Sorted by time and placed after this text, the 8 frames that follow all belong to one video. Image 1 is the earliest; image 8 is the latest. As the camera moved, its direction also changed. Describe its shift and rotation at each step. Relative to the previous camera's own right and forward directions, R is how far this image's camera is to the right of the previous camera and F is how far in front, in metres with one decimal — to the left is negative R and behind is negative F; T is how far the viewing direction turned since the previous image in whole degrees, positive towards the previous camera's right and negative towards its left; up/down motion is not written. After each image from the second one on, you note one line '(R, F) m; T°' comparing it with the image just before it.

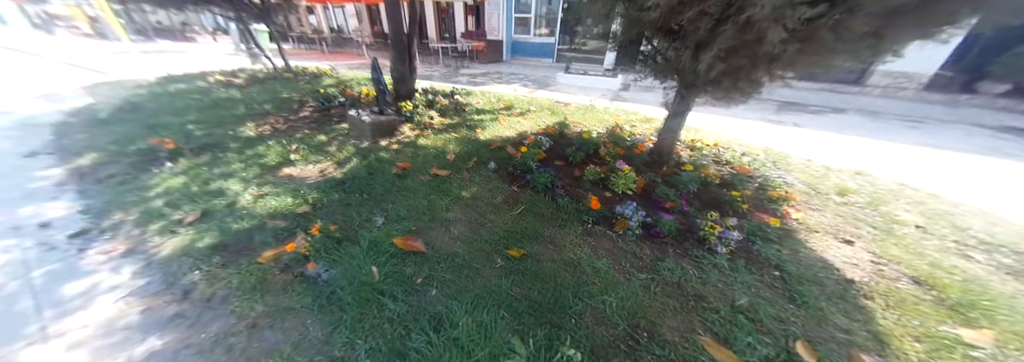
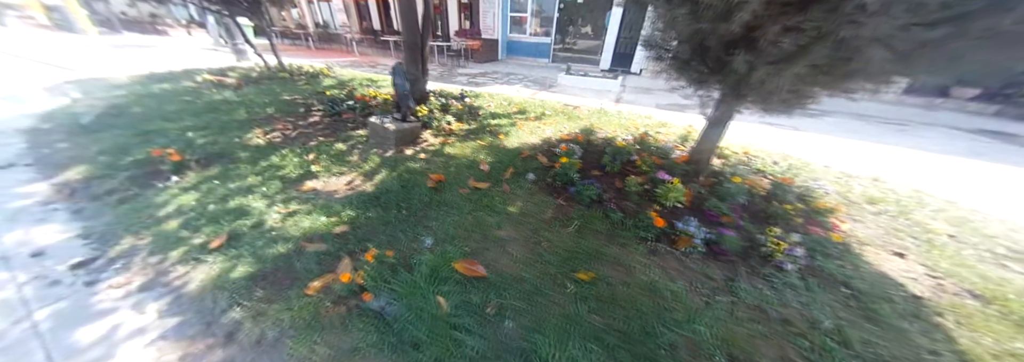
(-0.4, +0.1) m; +3°
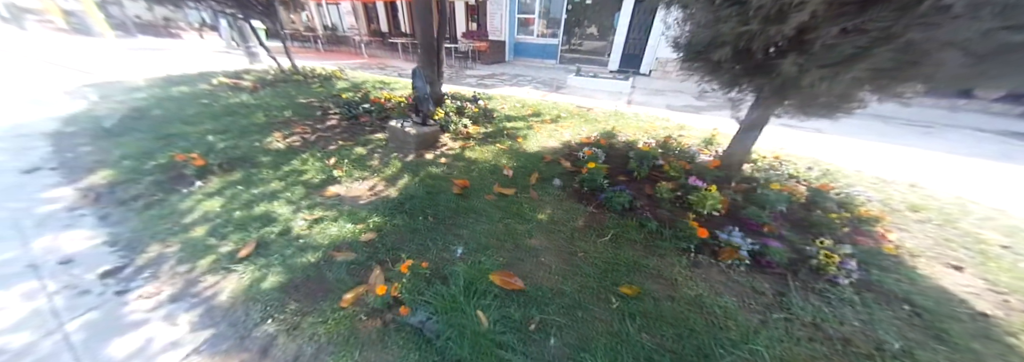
(-0.2, +0.1) m; -1°
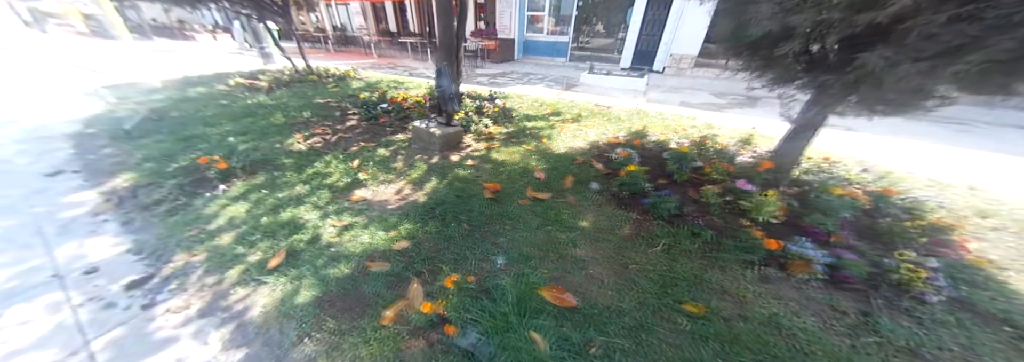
(-0.2, +0.1) m; -1°
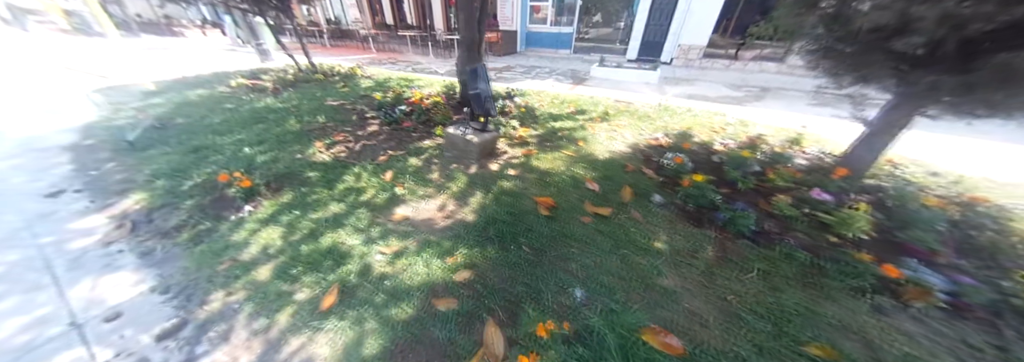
(-0.4, +0.2) m; +1°
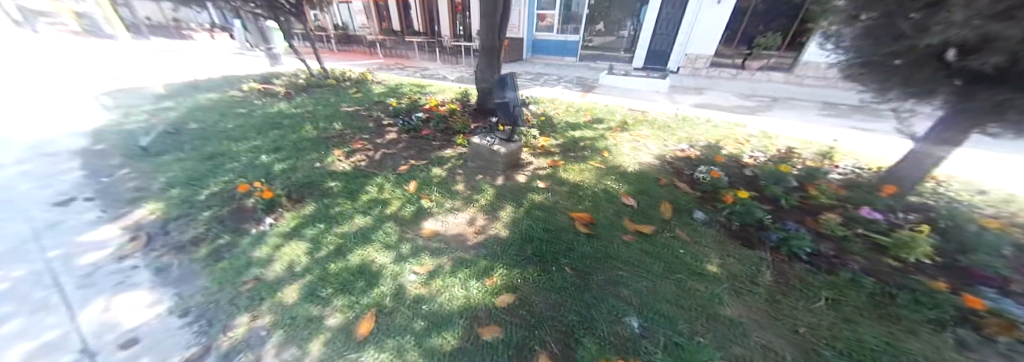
(-0.2, +0.1) m; 0°
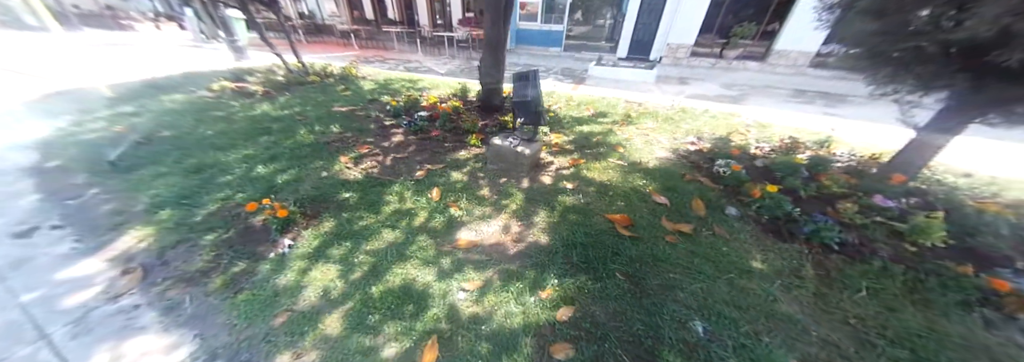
(-0.3, +0.1) m; +4°
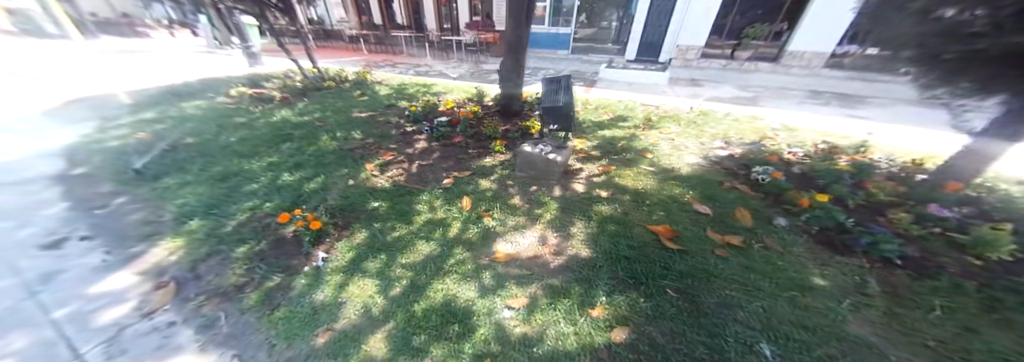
(-0.2, +0.1) m; -1°
